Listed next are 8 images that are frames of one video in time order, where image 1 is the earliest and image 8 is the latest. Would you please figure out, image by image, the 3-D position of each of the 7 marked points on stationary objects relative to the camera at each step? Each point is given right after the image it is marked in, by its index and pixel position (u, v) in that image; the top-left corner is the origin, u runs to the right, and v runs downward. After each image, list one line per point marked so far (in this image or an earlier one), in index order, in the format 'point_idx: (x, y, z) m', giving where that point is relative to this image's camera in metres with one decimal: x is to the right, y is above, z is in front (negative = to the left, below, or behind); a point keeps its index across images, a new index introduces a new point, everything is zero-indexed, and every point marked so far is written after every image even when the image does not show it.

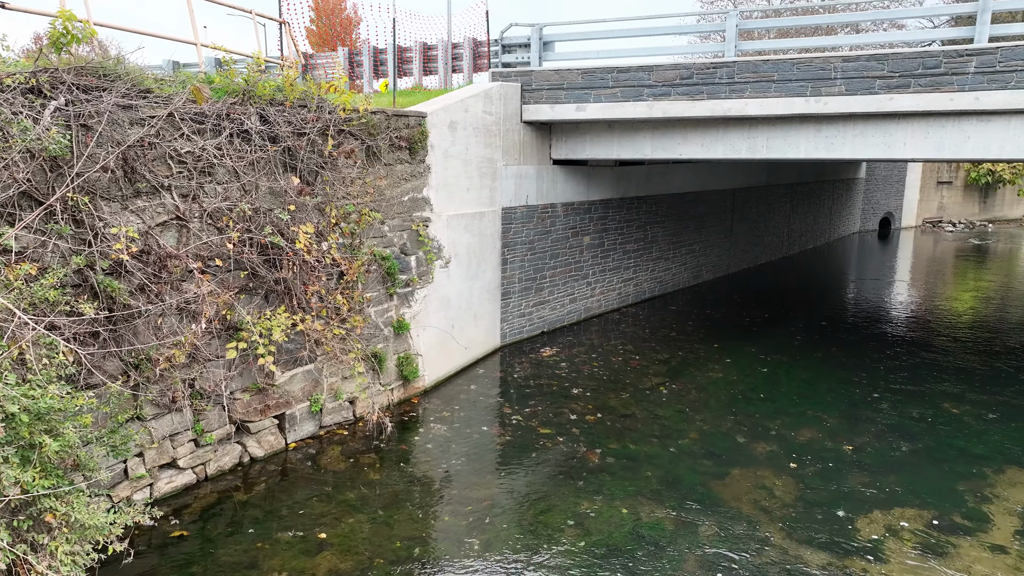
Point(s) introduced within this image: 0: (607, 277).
0: (+1.6, +0.2, +11.7) m
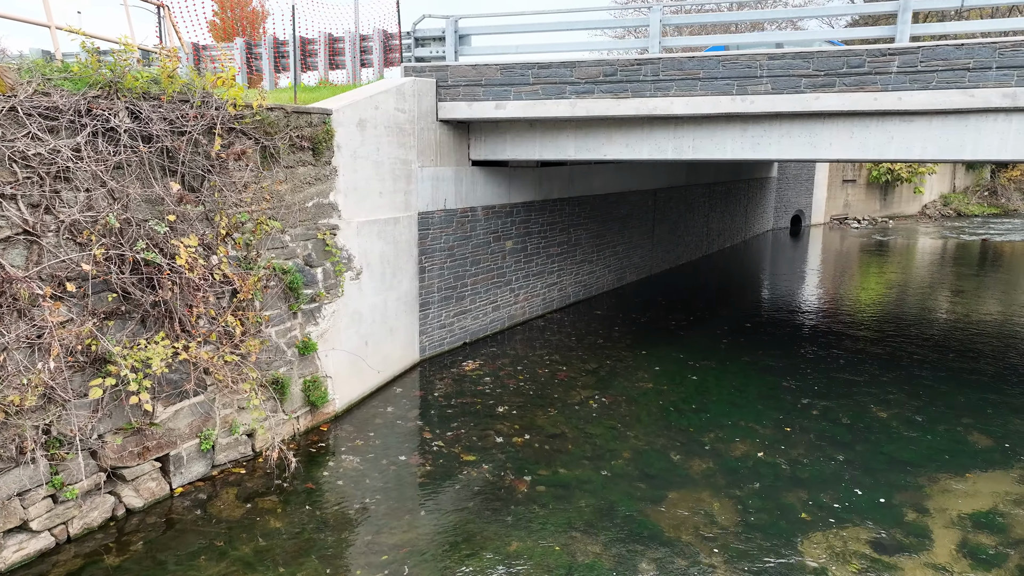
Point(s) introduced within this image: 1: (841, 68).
0: (+0.3, +0.1, +11.2) m
1: (+3.5, +2.3, +7.5) m
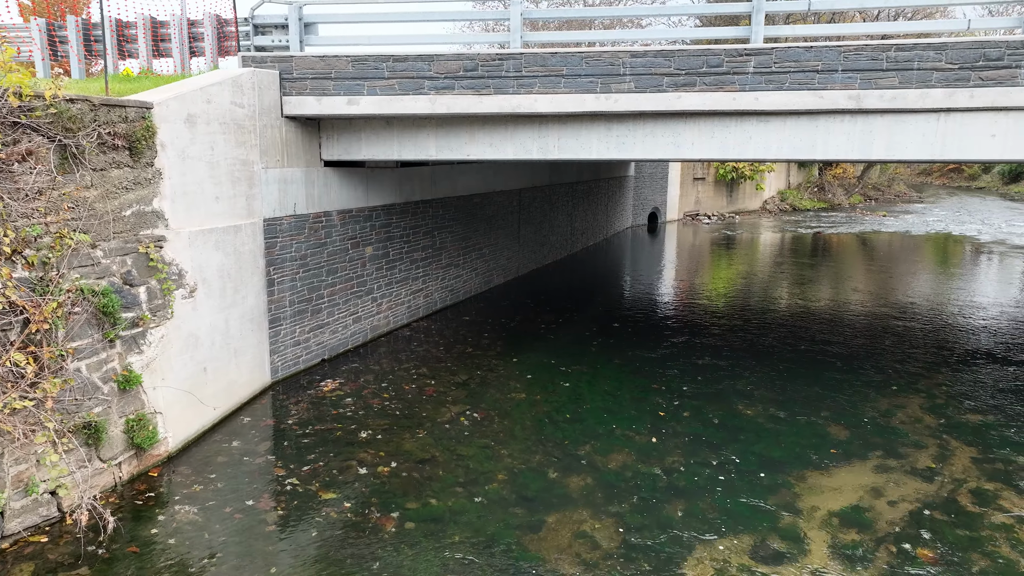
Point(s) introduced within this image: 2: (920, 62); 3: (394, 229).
0: (-1.7, 0.0, +10.6) m
1: (+2.0, +2.3, +7.5) m
2: (+4.1, +2.2, +7.1) m
3: (-1.7, +0.9, +10.4) m
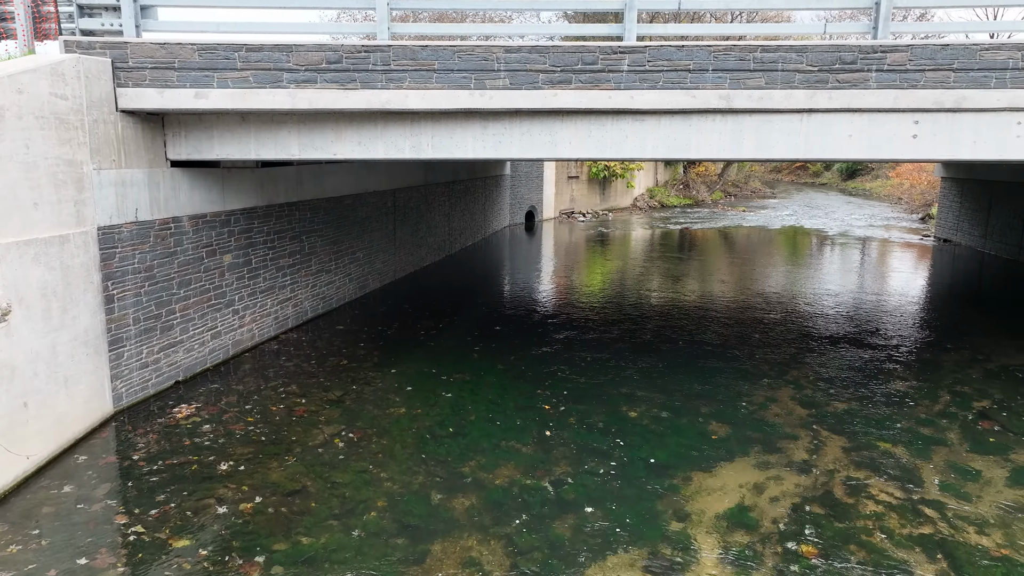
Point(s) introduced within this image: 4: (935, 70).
0: (-3.5, -0.2, +9.8) m
1: (+0.7, +2.3, +7.3) m
2: (+2.8, +2.3, +7.3) m
3: (-3.4, +0.7, +9.5) m
4: (+4.3, +2.2, +7.2) m
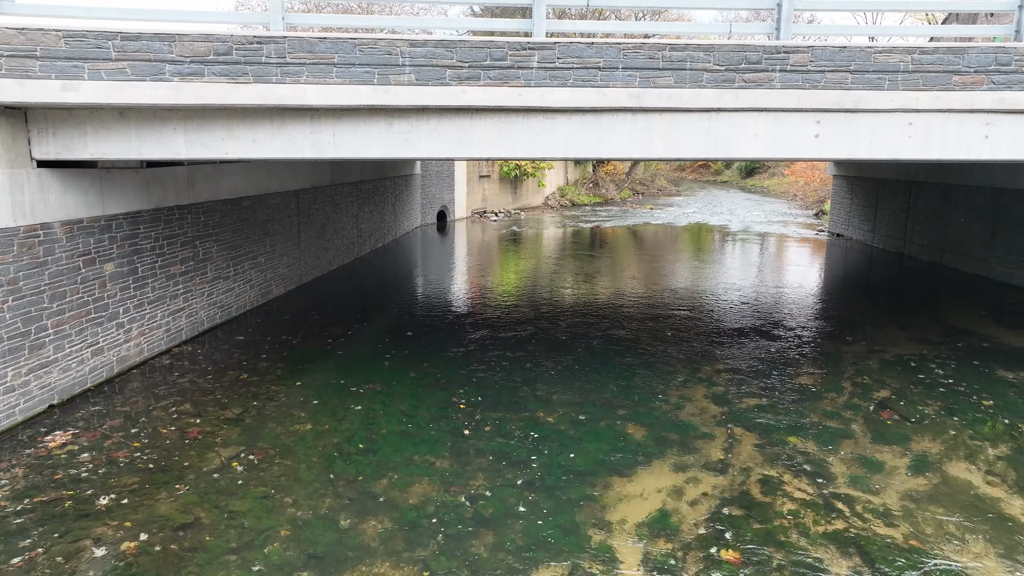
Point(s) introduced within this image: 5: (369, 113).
0: (-4.6, -0.3, +9.0) m
1: (-0.3, +2.3, +7.0) m
2: (+1.8, +2.3, +7.3) m
3: (-4.6, +0.6, +8.8) m
4: (+3.3, +2.2, +7.4) m
5: (-1.4, +1.8, +7.2) m
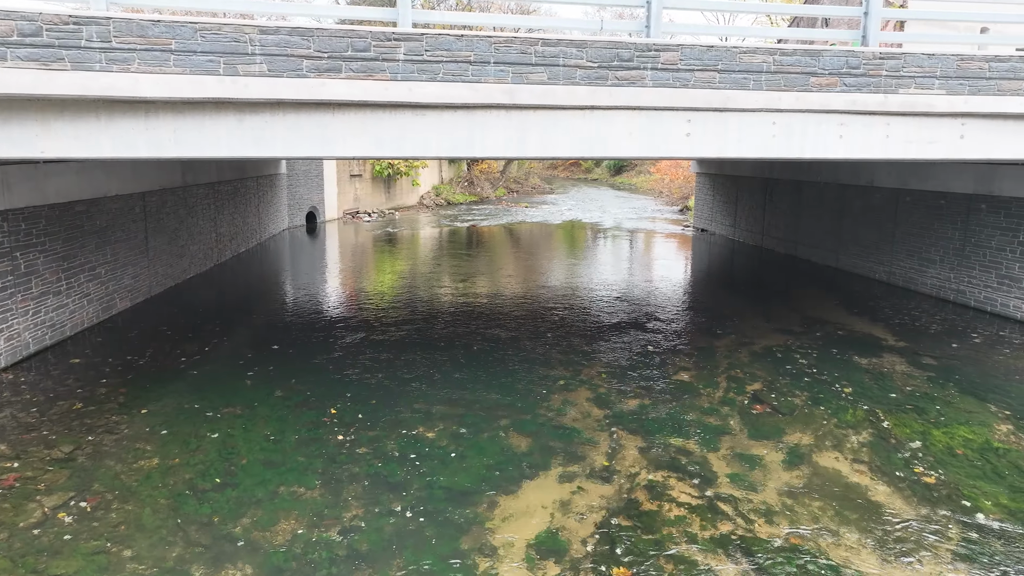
0: (-6.0, -0.5, +7.7) m
1: (-1.5, +2.2, +6.5) m
2: (+0.5, +2.3, +7.1) m
3: (-6.0, +0.4, +7.5) m
4: (+2.0, +2.3, +7.4) m
5: (-2.7, +1.7, +6.5) m
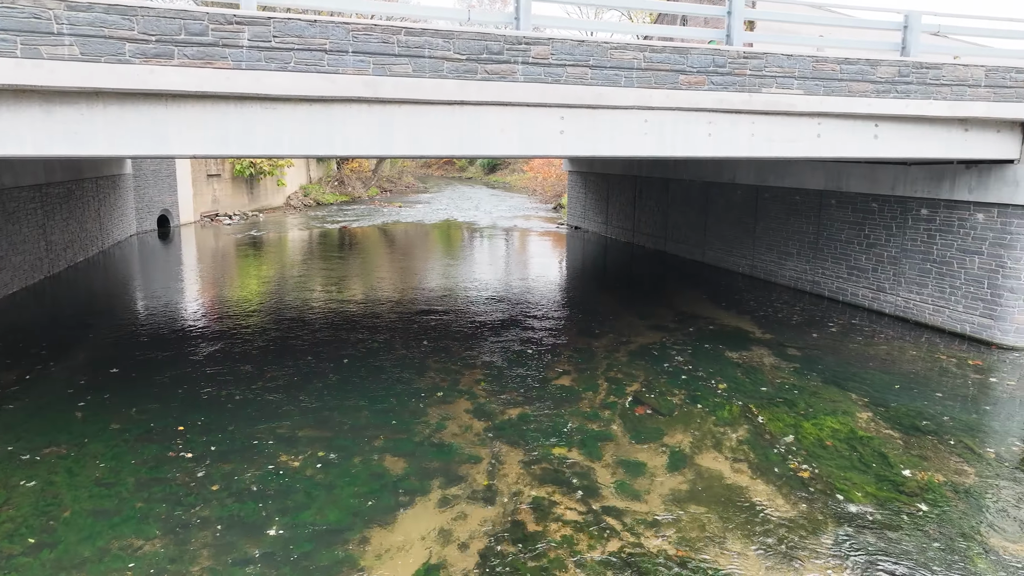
0: (-7.2, -0.8, +6.1) m
1: (-2.7, +2.0, +5.7) m
2: (-0.8, +2.2, +6.6) m
3: (-7.2, +0.1, +5.9) m
4: (+0.6, +2.2, +7.2) m
5: (-3.8, +1.5, +5.5) m
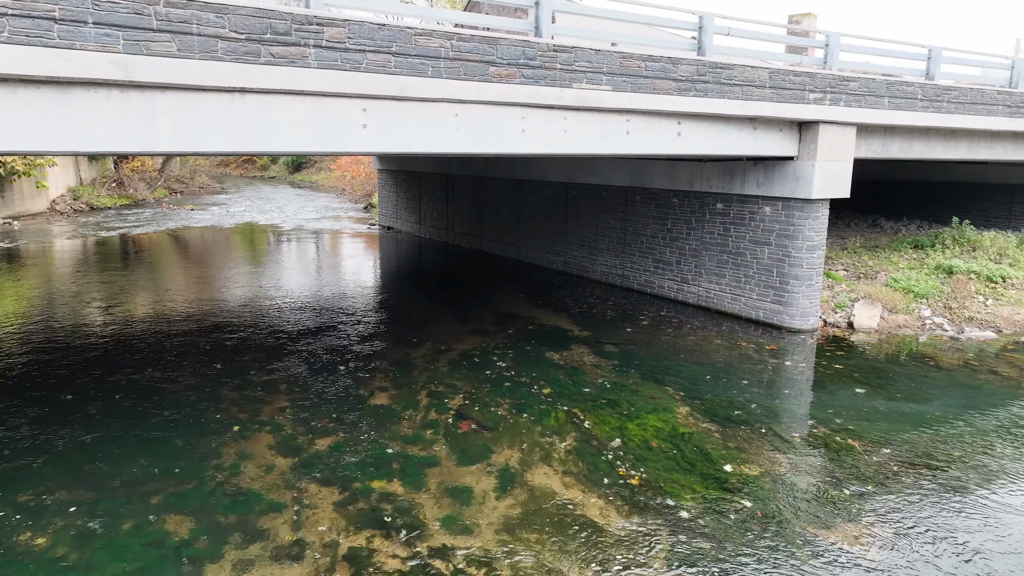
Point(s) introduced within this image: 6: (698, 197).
0: (-8.4, -1.3, +3.5) m
1: (-4.0, +1.8, +4.2) m
2: (-2.4, +2.0, +5.5) m
3: (-8.4, -0.4, +3.3) m
4: (-1.3, +2.1, +6.5) m
5: (-5.1, +1.2, +3.7) m
6: (+3.2, +1.5, +12.0) m
